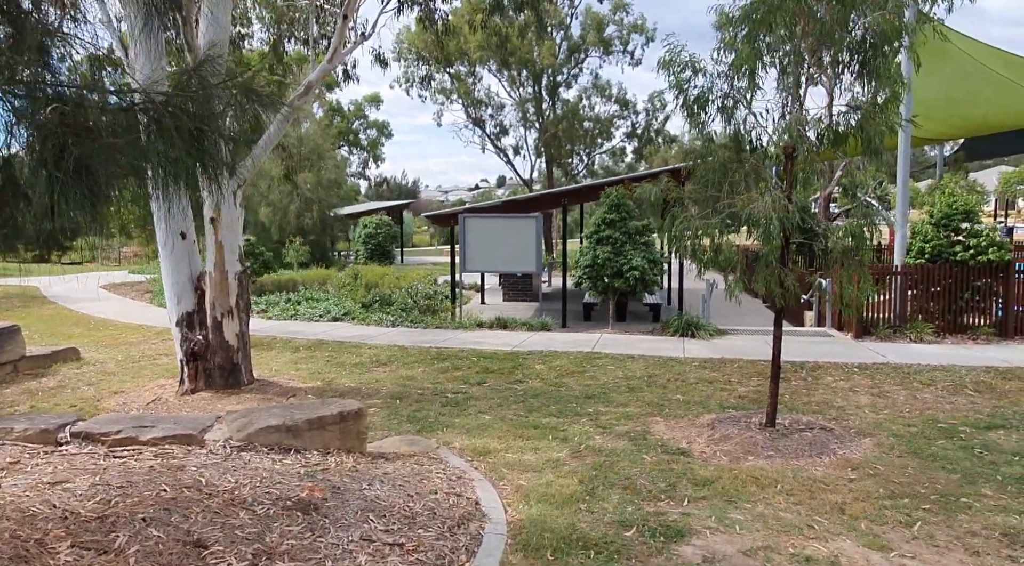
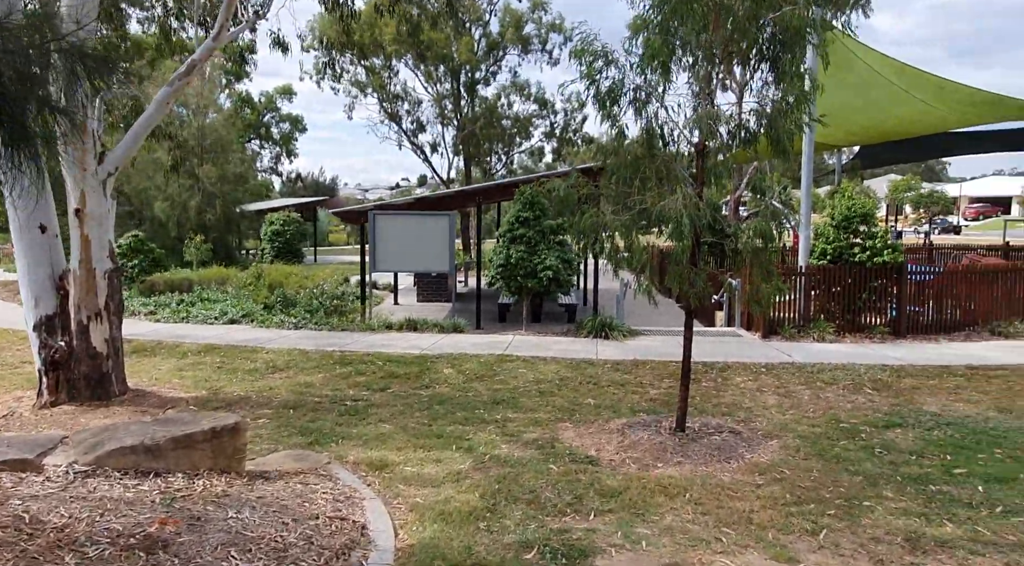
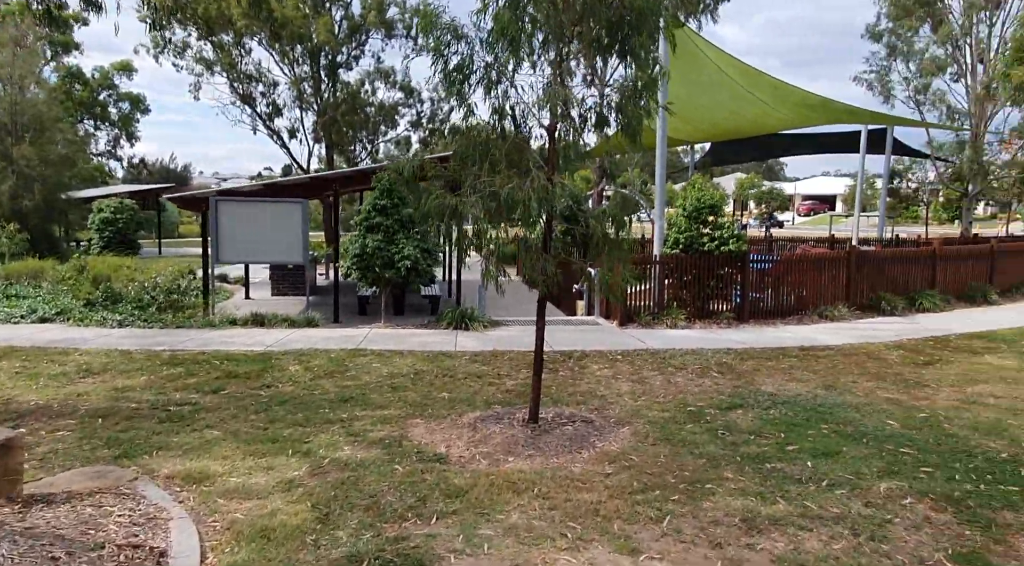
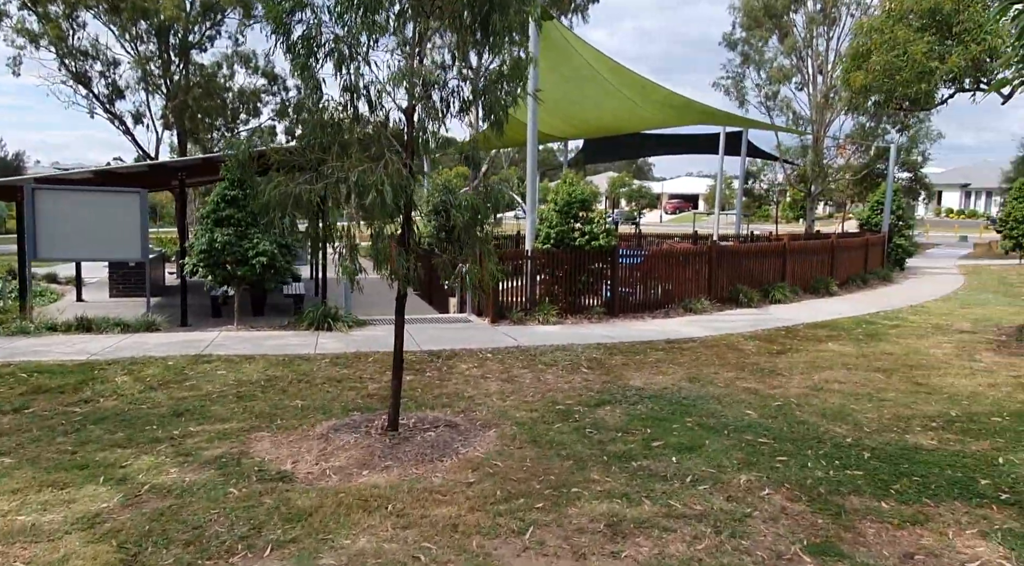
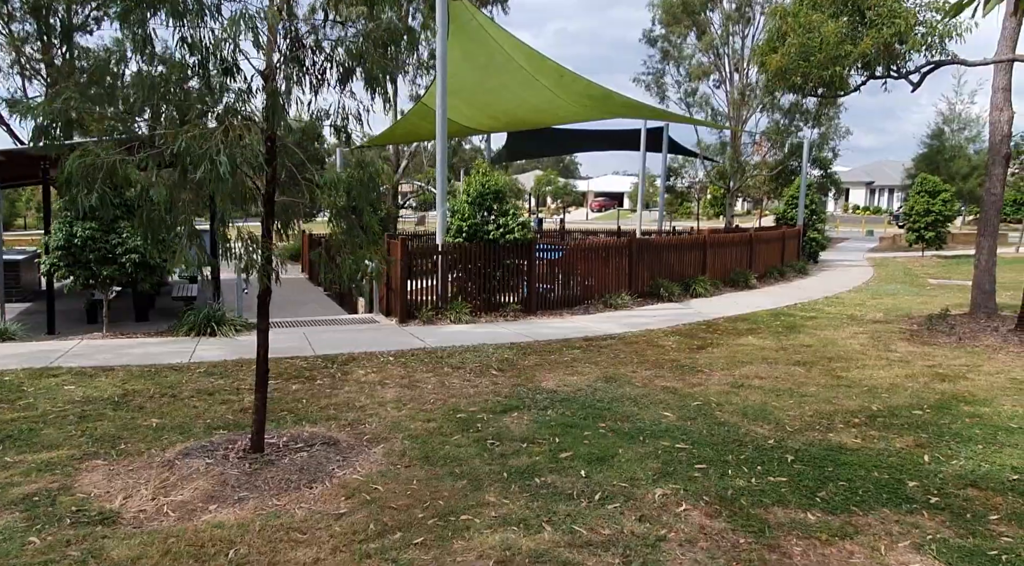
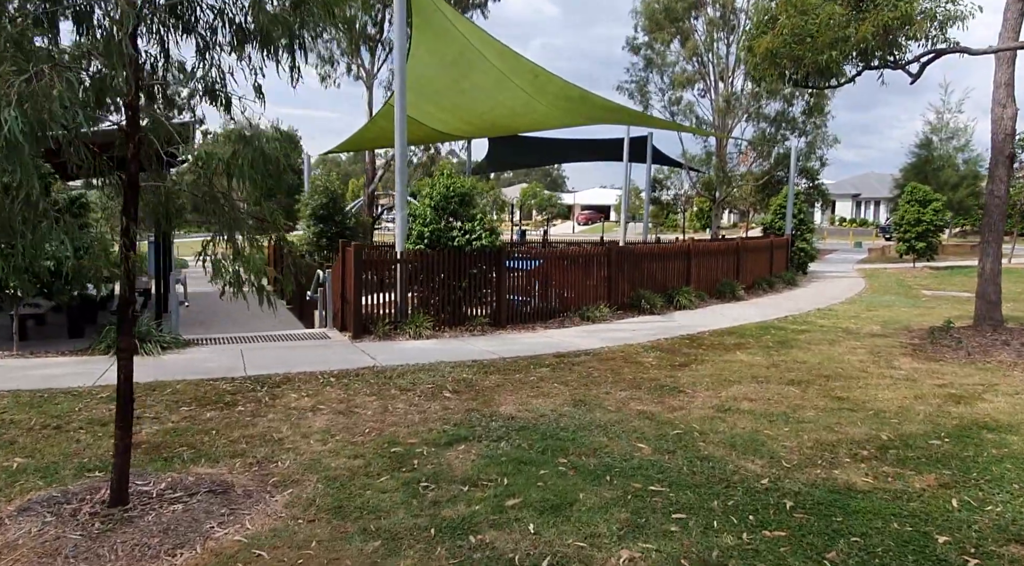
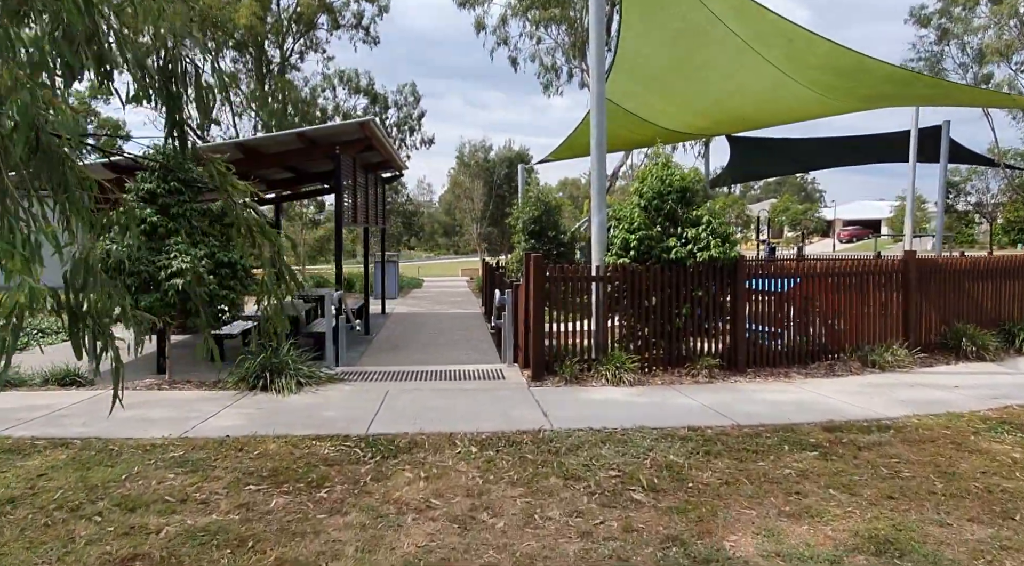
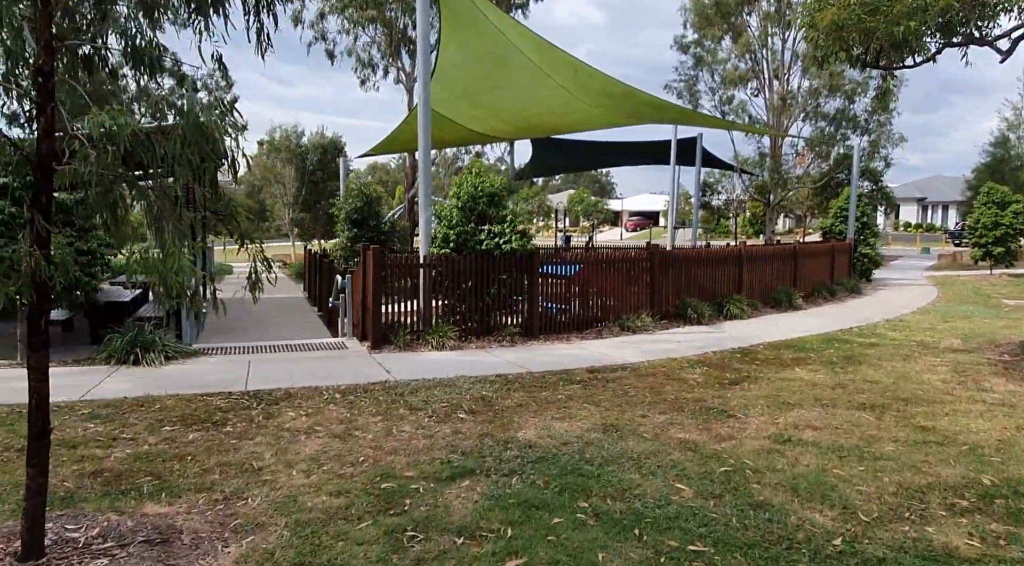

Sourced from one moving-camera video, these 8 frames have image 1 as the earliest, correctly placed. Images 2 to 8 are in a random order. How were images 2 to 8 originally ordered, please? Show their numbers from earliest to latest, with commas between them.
2, 3, 4, 5, 6, 8, 7
